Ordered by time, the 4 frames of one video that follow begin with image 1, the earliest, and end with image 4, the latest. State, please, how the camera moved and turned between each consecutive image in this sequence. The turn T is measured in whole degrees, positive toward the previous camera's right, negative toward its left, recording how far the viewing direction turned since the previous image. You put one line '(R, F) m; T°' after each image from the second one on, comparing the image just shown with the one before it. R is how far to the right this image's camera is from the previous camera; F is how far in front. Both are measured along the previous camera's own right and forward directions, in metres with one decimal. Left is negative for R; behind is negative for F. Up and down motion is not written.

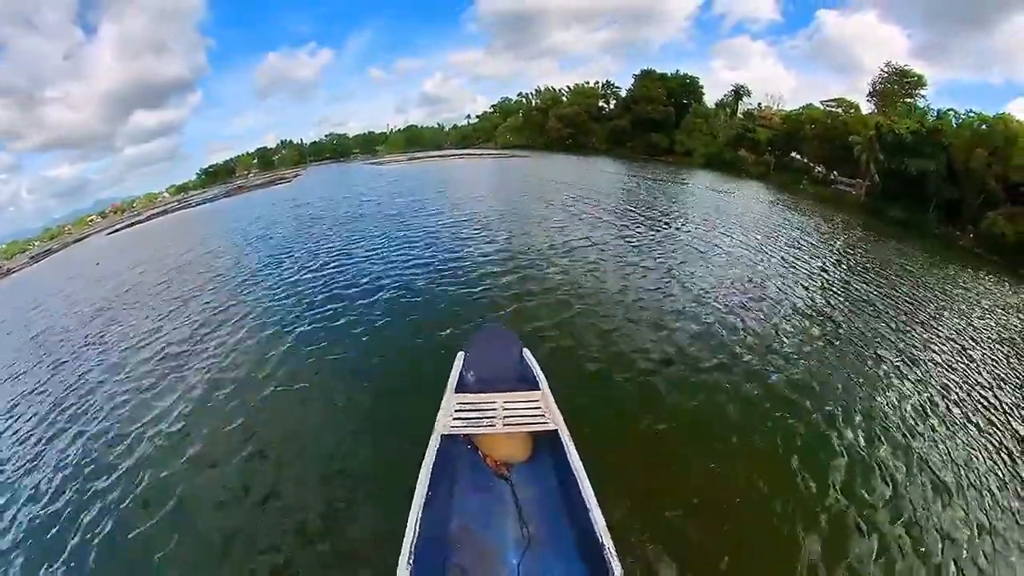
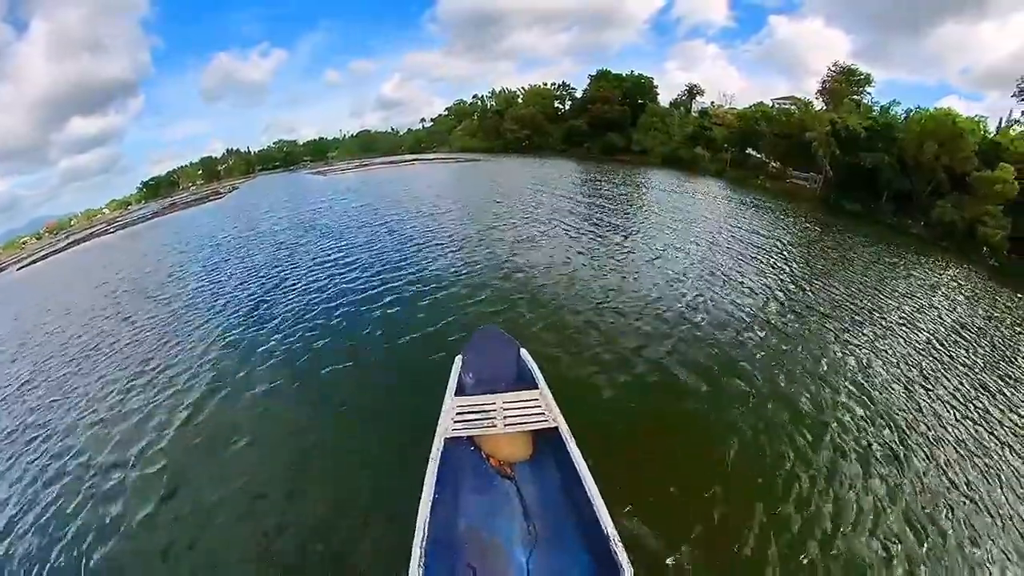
(-1.3, +0.1) m; +4°
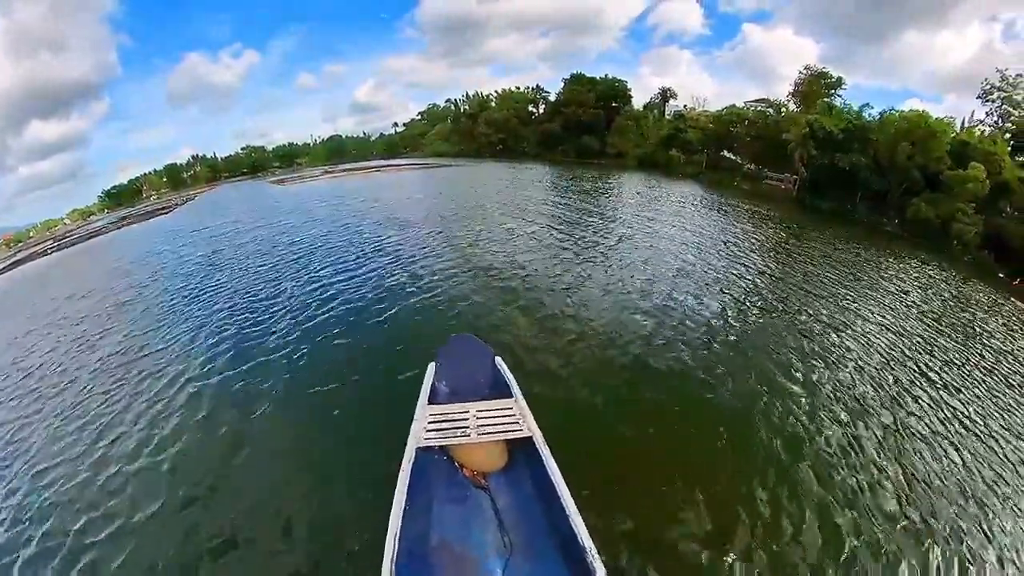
(+0.2, +0.9) m; +2°
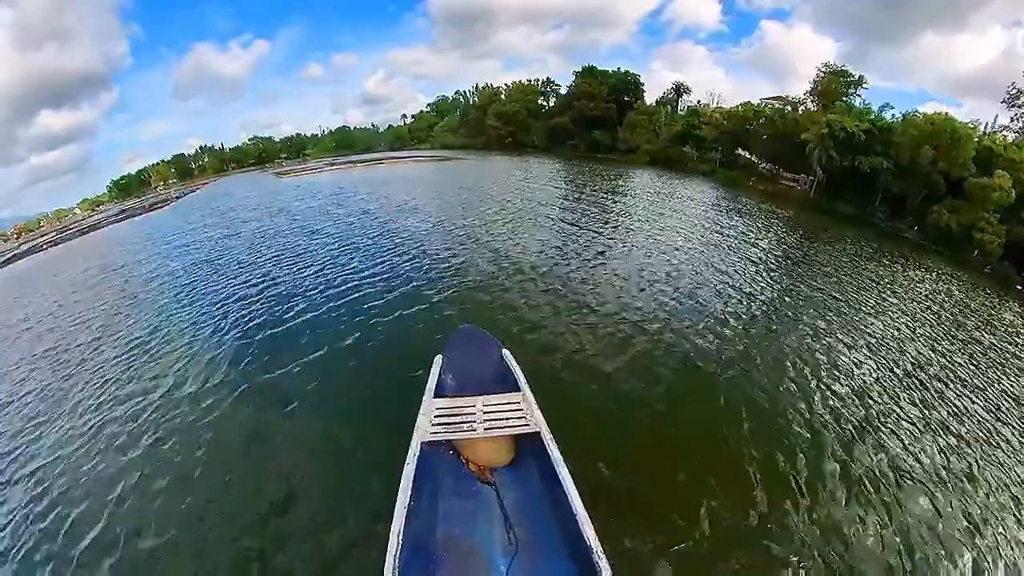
(-0.2, +0.3) m; -1°
